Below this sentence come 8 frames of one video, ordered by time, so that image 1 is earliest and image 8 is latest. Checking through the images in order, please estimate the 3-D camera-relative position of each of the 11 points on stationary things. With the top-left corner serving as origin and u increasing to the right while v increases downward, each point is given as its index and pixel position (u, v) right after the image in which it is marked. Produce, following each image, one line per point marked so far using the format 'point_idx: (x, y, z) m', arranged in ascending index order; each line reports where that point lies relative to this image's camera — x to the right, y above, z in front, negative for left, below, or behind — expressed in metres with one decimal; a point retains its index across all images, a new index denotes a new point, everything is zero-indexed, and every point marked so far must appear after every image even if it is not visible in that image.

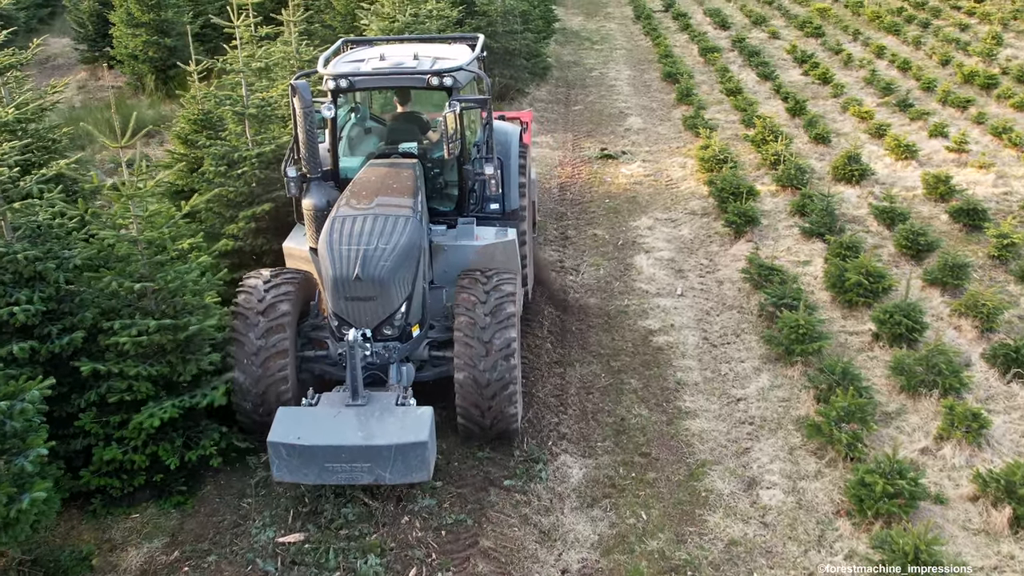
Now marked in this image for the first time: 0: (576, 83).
0: (+0.9, +2.9, +13.5) m
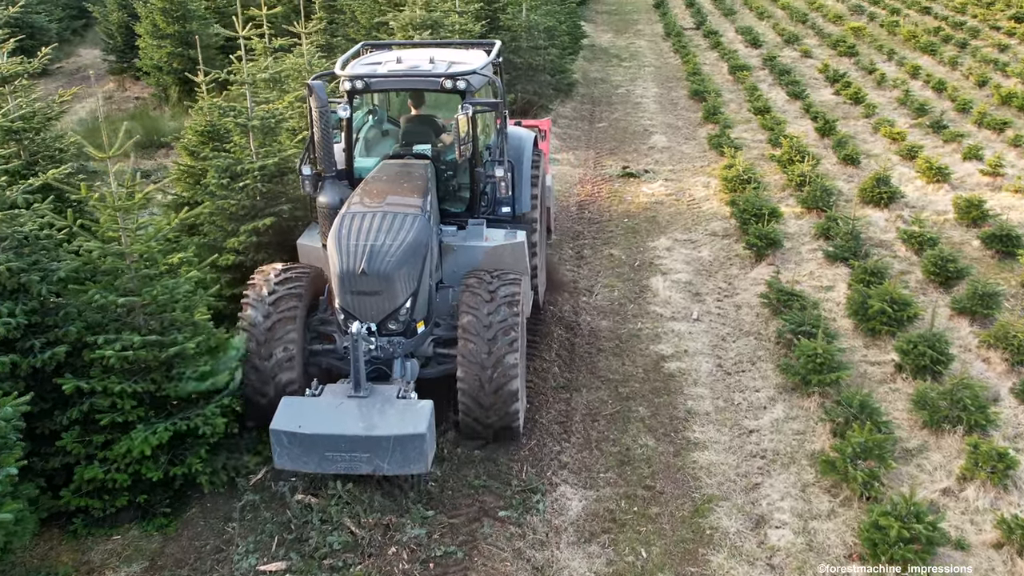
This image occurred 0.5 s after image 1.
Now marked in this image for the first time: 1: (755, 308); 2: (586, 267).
0: (+1.2, +2.6, +13.3) m
1: (+1.8, -0.1, +7.1) m
2: (+0.6, +0.2, +8.0) m
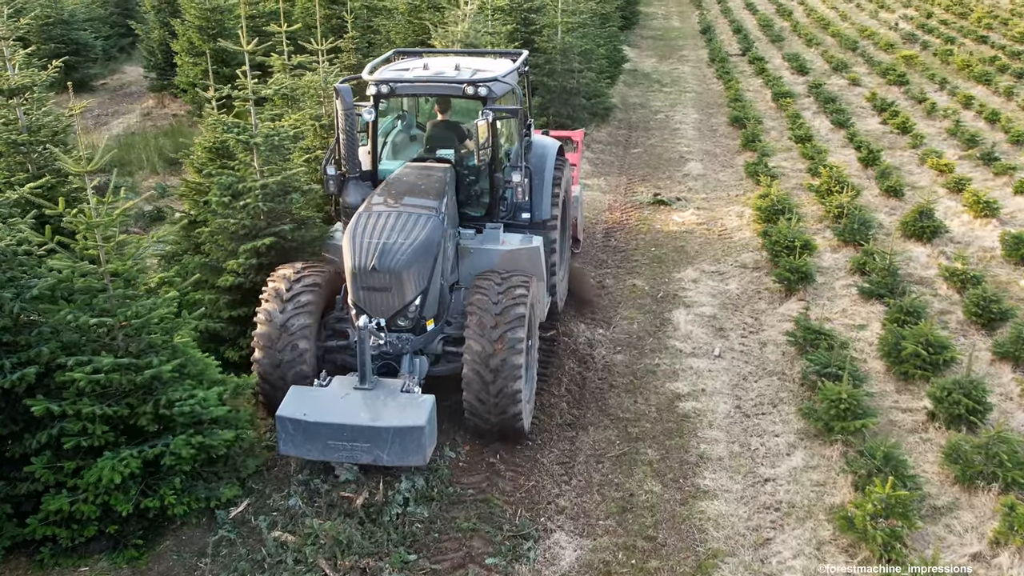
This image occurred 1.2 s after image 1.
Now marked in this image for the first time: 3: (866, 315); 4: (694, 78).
0: (+1.7, +2.2, +12.9) m
1: (+1.9, -0.4, +6.7) m
2: (+0.8, -0.1, +7.7) m
3: (+2.5, -0.2, +7.0) m
4: (+2.9, +3.4, +15.5) m
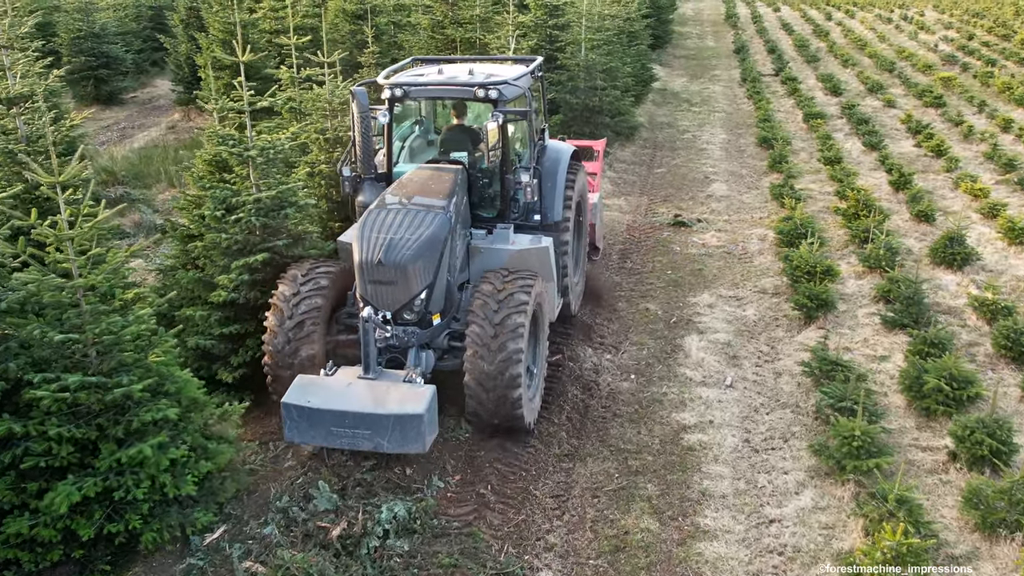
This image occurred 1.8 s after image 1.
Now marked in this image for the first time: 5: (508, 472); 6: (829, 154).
0: (+2.0, +1.9, +12.7) m
1: (+1.9, -0.6, +6.3) m
2: (+0.8, -0.2, +7.4) m
3: (+2.6, -0.4, +6.6) m
4: (+3.3, +3.0, +15.1) m
5: (0.0, -1.0, +5.4) m
6: (+3.6, +1.5, +10.9) m
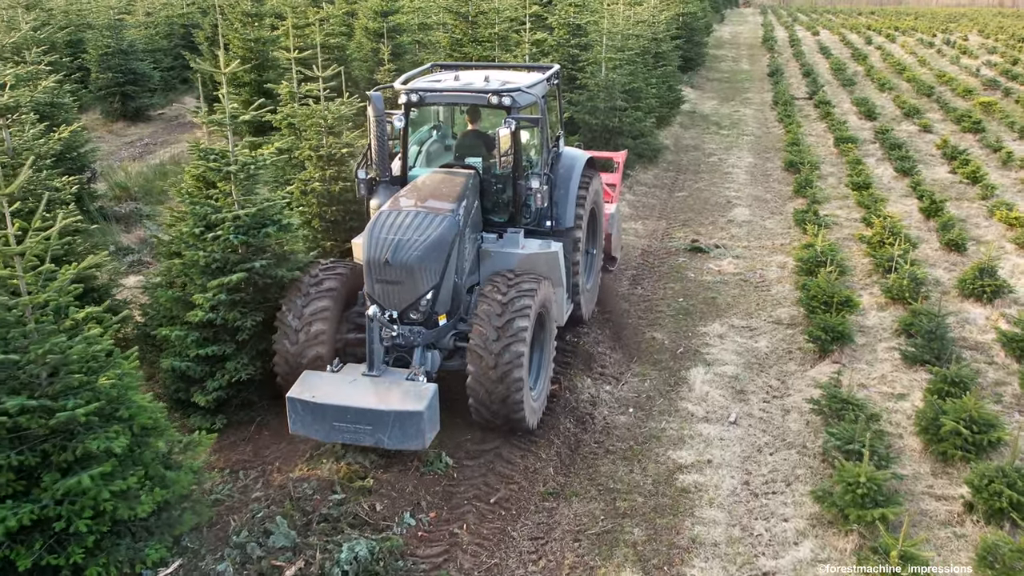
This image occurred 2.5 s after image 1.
0: (+2.2, +1.5, +12.3) m
1: (+1.8, -0.8, +5.9) m
2: (+0.8, -0.4, +7.0) m
3: (+2.5, -0.6, +6.2) m
4: (+3.7, +2.5, +14.7) m
5: (-0.1, -1.2, +5.0) m
6: (+3.7, +1.2, +10.5) m
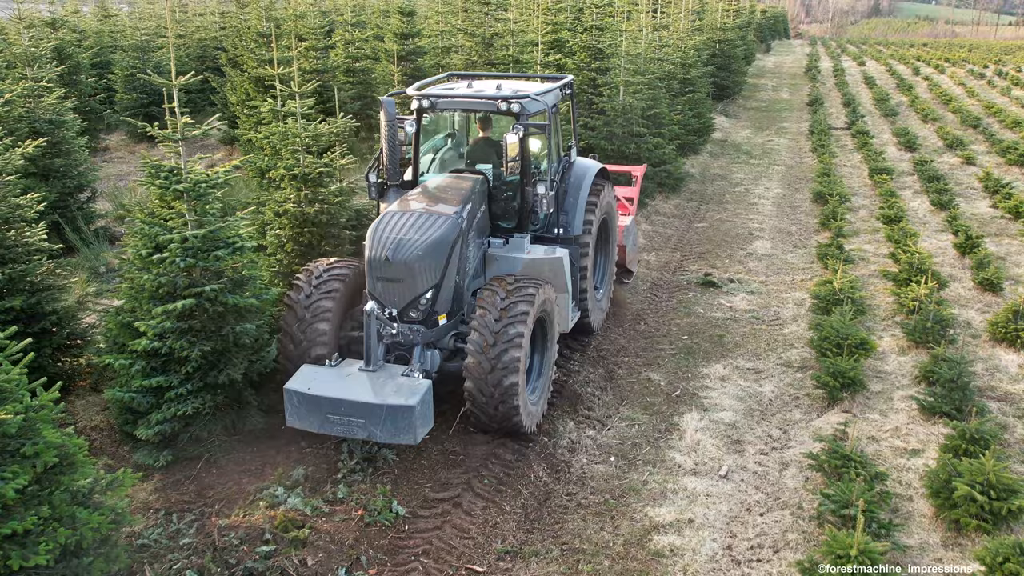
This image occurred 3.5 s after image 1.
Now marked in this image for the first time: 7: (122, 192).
0: (+2.4, +1.1, +11.7) m
1: (+1.6, -1.0, +5.3) m
2: (+0.7, -0.7, +6.5) m
3: (+2.4, -0.9, +5.5) m
4: (+4.0, +2.0, +14.1) m
5: (-0.4, -1.3, +4.5) m
6: (+3.8, +0.8, +9.8) m
7: (-4.5, +1.1, +11.1) m
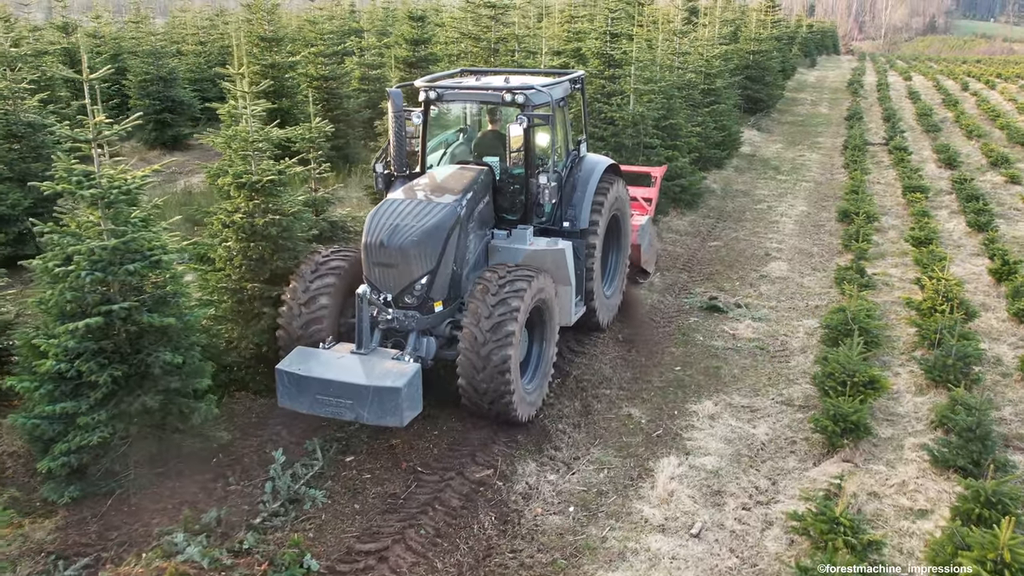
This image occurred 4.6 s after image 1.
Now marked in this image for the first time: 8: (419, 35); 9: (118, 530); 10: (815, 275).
0: (+2.5, +0.8, +11.0) m
1: (+1.3, -1.1, +4.6) m
2: (+0.4, -0.8, +5.8) m
3: (+2.1, -1.0, +4.8) m
4: (+4.2, +1.7, +13.3) m
5: (-0.7, -1.4, +3.9) m
6: (+3.8, +0.5, +9.0) m
7: (-4.5, +1.0, +10.7) m
8: (-1.2, +3.3, +12.7) m
9: (-1.9, -1.2, +4.7) m
10: (+2.7, +0.1, +8.6) m
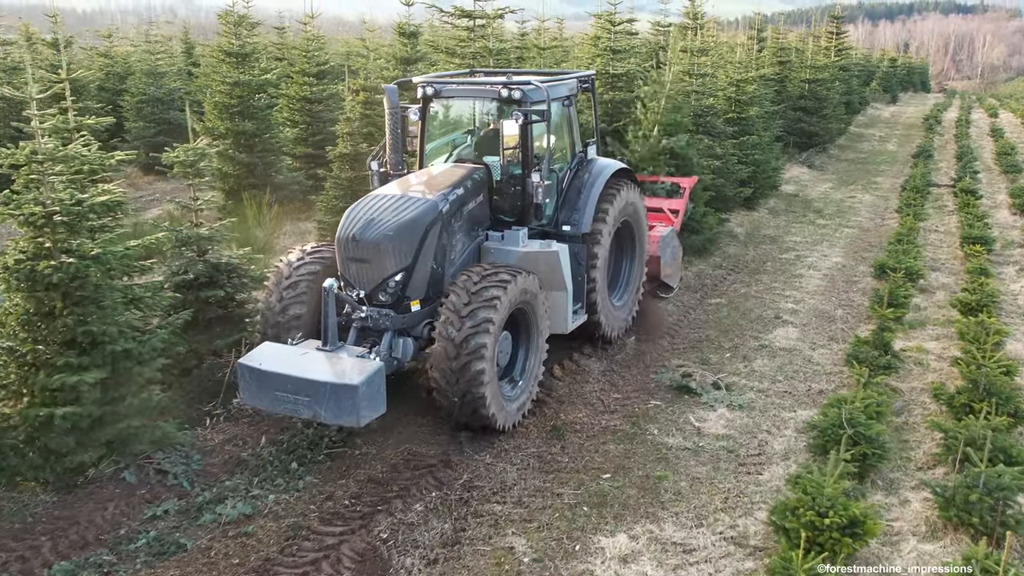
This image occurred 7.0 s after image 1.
0: (+2.3, +0.2, +9.2) m
1: (+0.5, -1.5, +2.9) m
2: (-0.3, -1.2, +4.2) m
3: (+1.2, -1.4, +3.0) m
4: (+4.2, +0.9, +11.4) m
5: (-1.6, -1.7, +2.3) m
6: (+3.4, -0.1, +7.1) m
7: (-4.7, +0.6, +9.6) m
8: (-1.2, +2.8, +11.3) m
9: (-2.8, -1.4, +3.3) m
10: (+2.3, -0.4, +6.8) m
